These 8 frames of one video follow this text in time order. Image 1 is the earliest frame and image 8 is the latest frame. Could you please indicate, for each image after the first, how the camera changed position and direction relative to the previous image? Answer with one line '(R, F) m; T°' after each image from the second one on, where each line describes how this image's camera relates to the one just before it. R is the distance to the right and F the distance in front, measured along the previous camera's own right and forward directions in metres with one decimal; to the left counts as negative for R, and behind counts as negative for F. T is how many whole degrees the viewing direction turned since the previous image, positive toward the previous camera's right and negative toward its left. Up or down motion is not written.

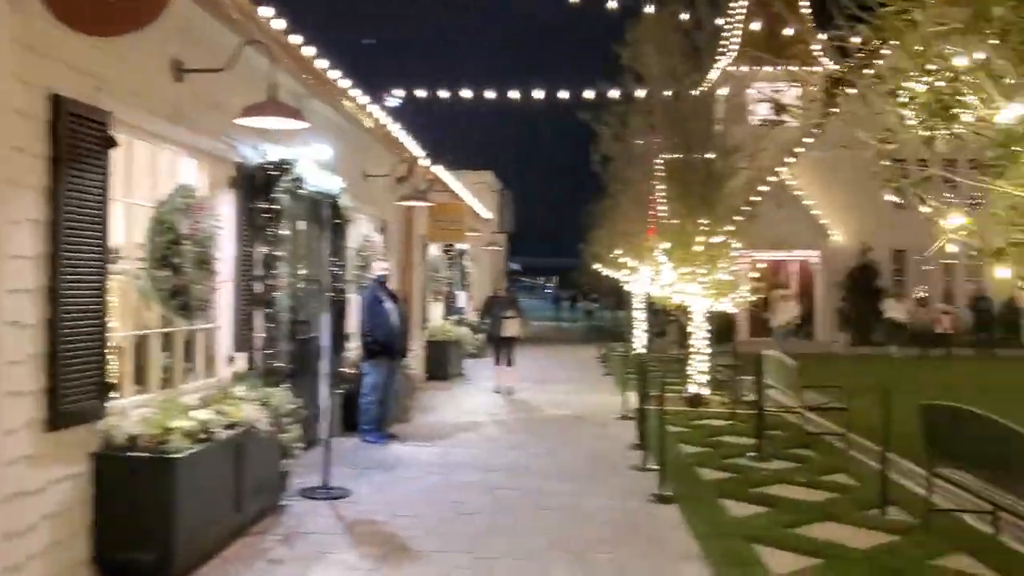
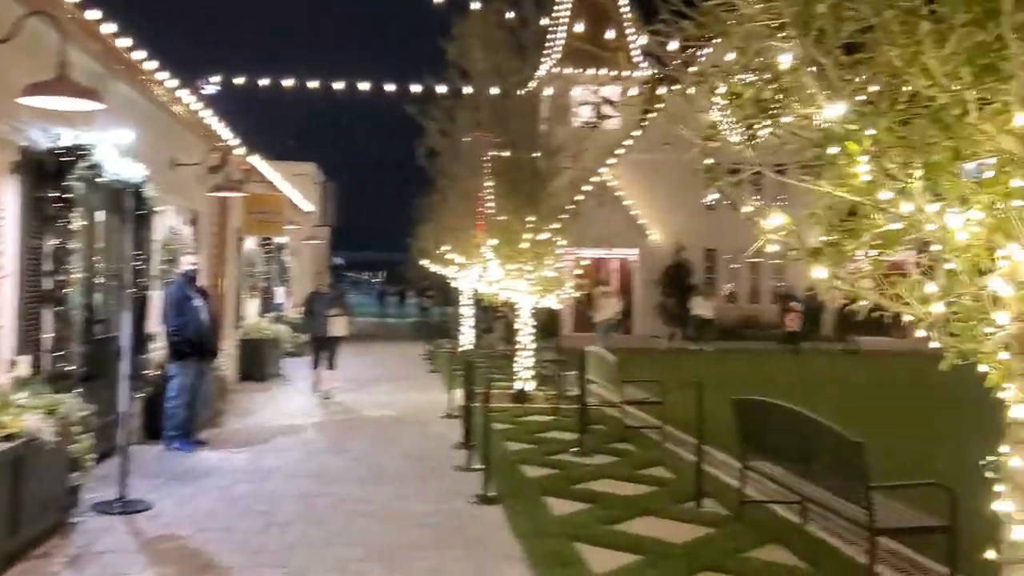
(0.0, +0.2) m; +10°
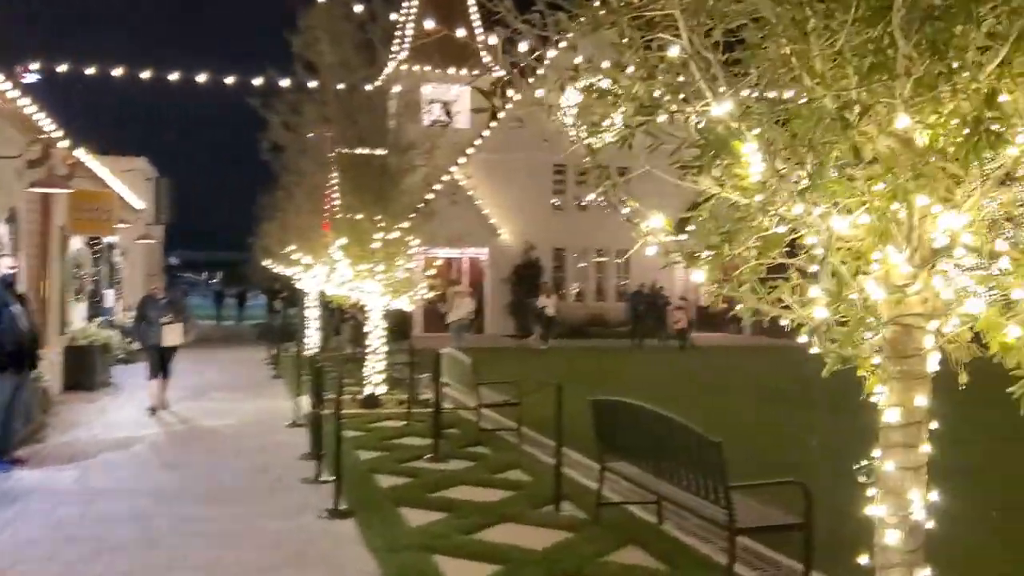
(0.0, +0.2) m; +9°
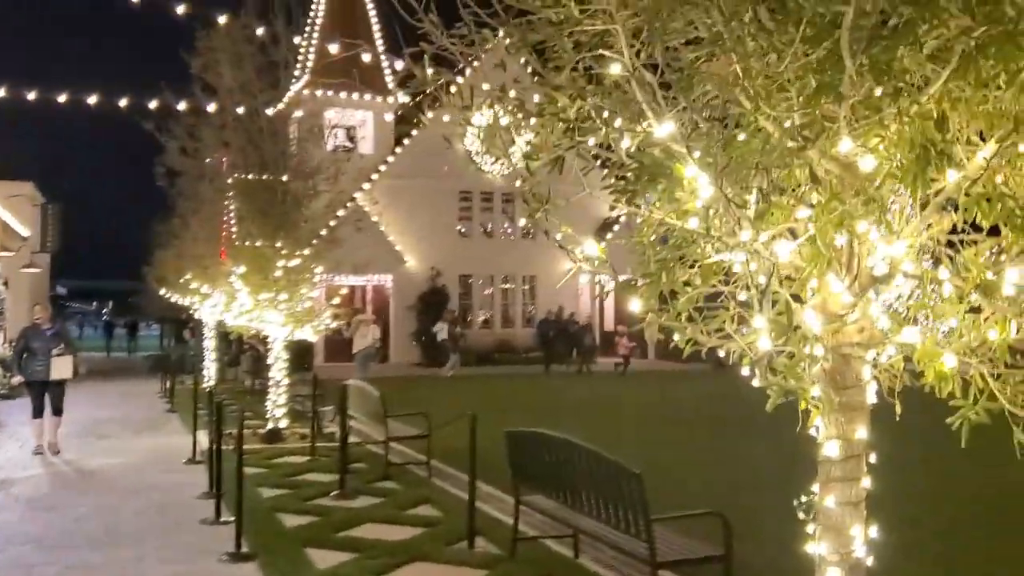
(-0.1, +0.2) m; +6°
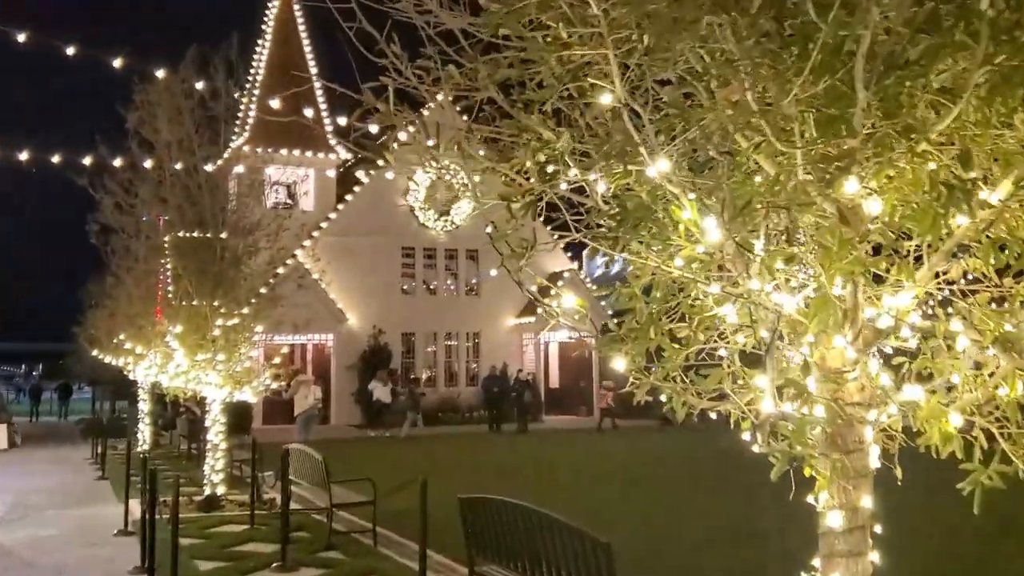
(-0.1, +0.3) m; +3°
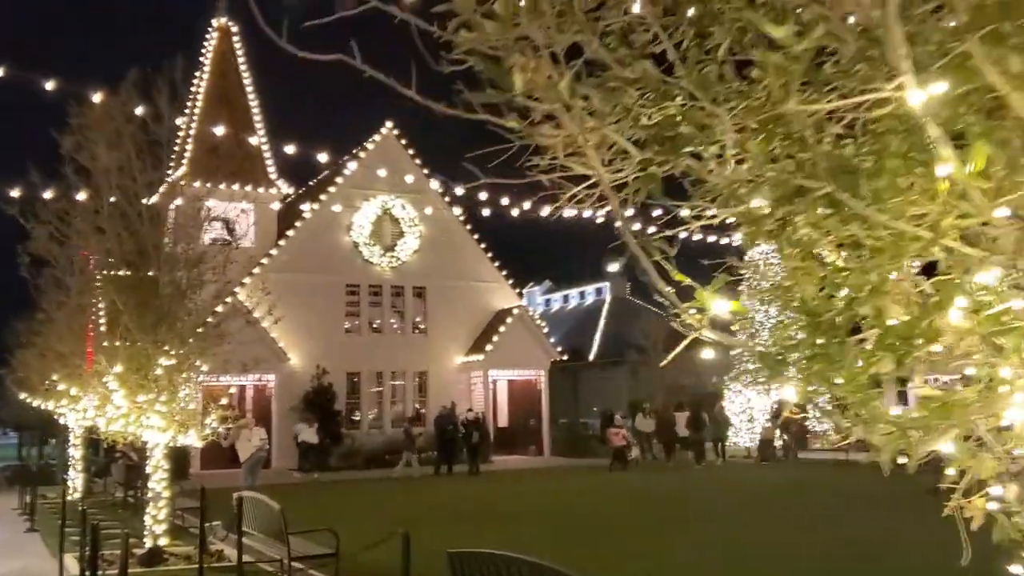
(-0.3, +0.6) m; +4°
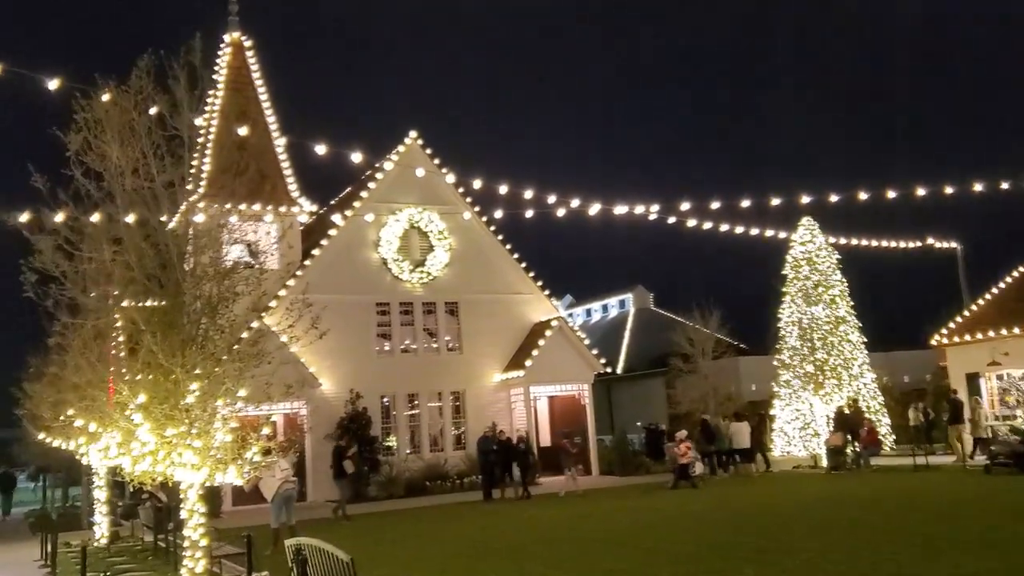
(-0.7, +1.7) m; -1°
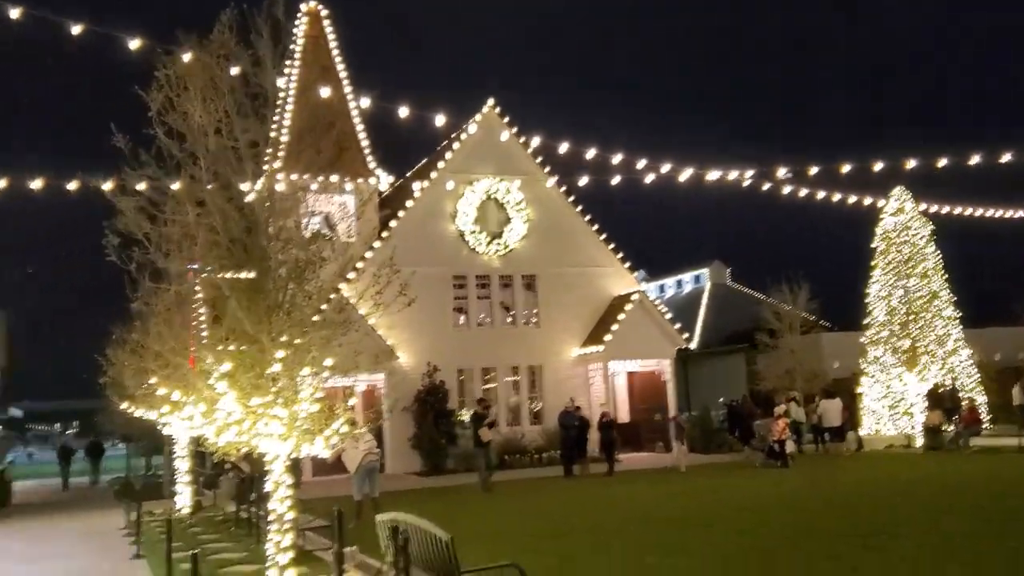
(-0.3, +0.6) m; -4°
